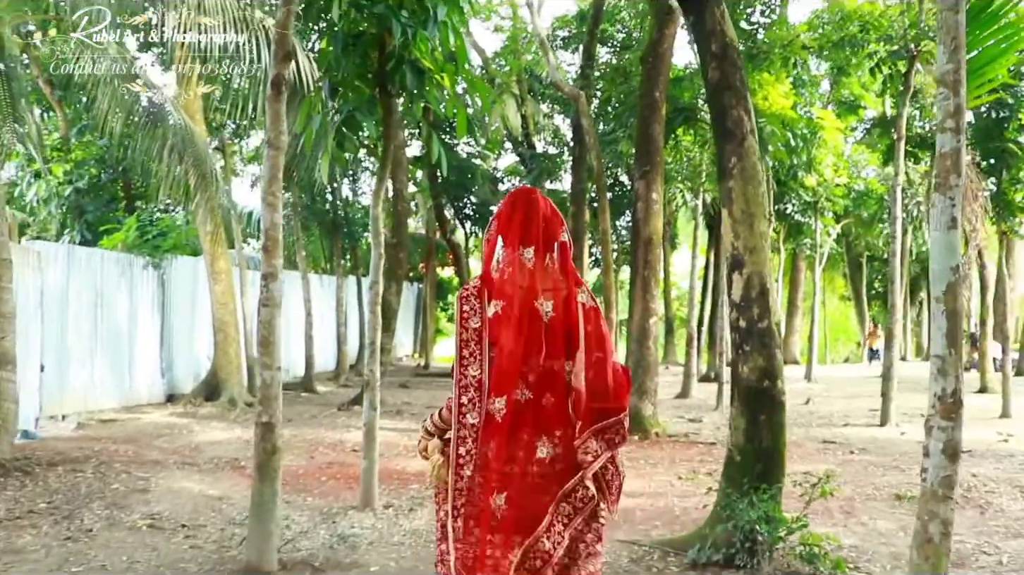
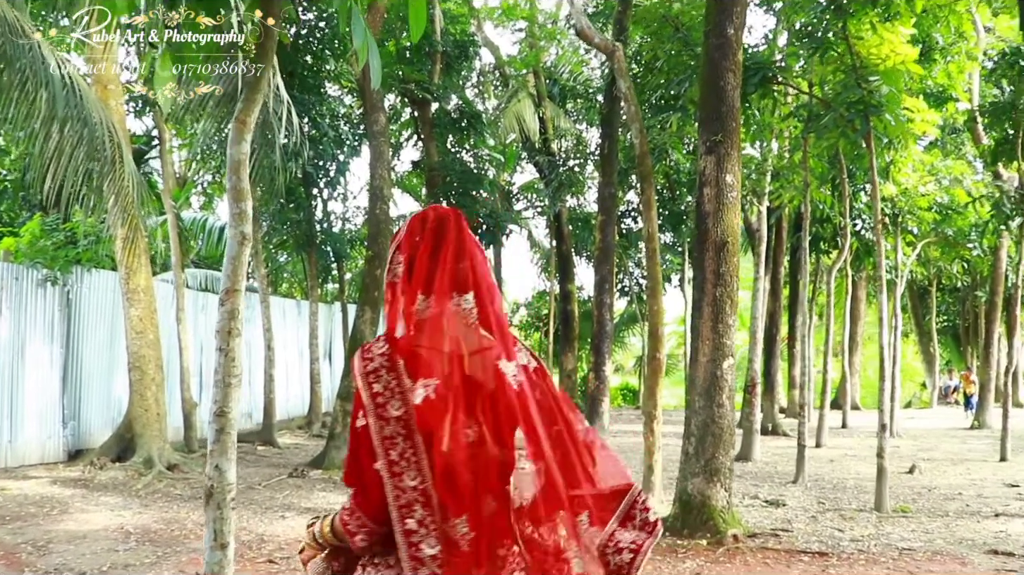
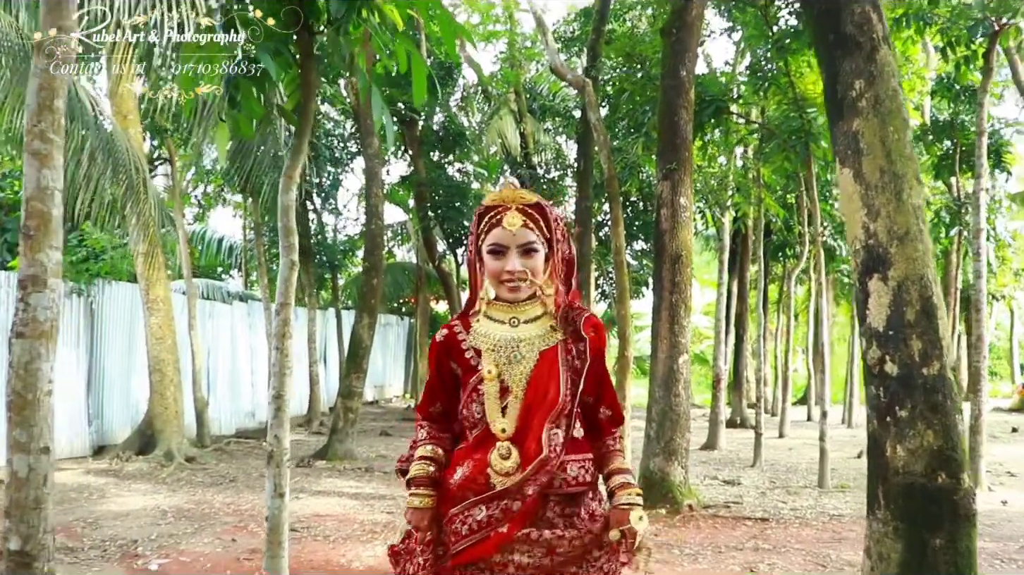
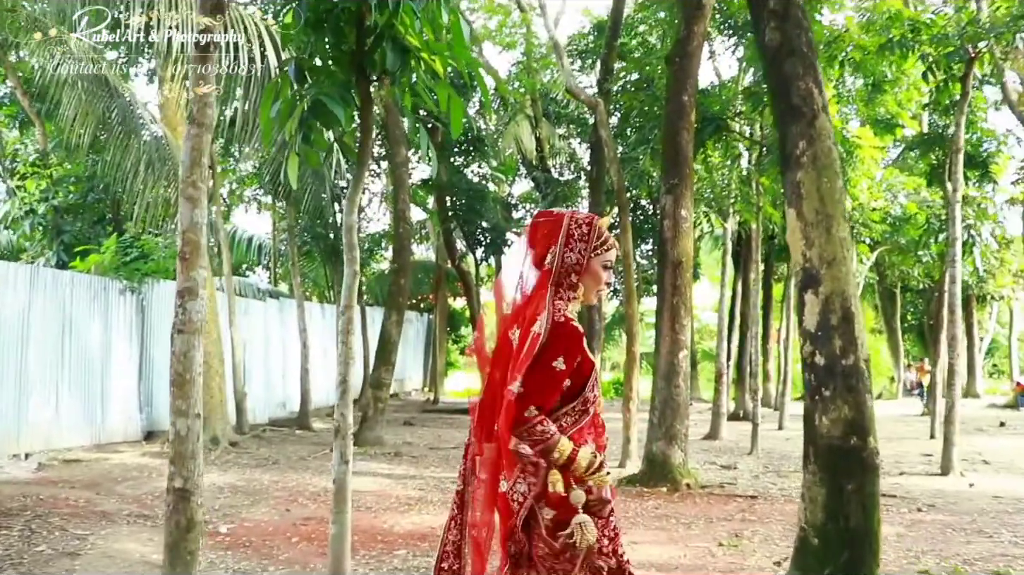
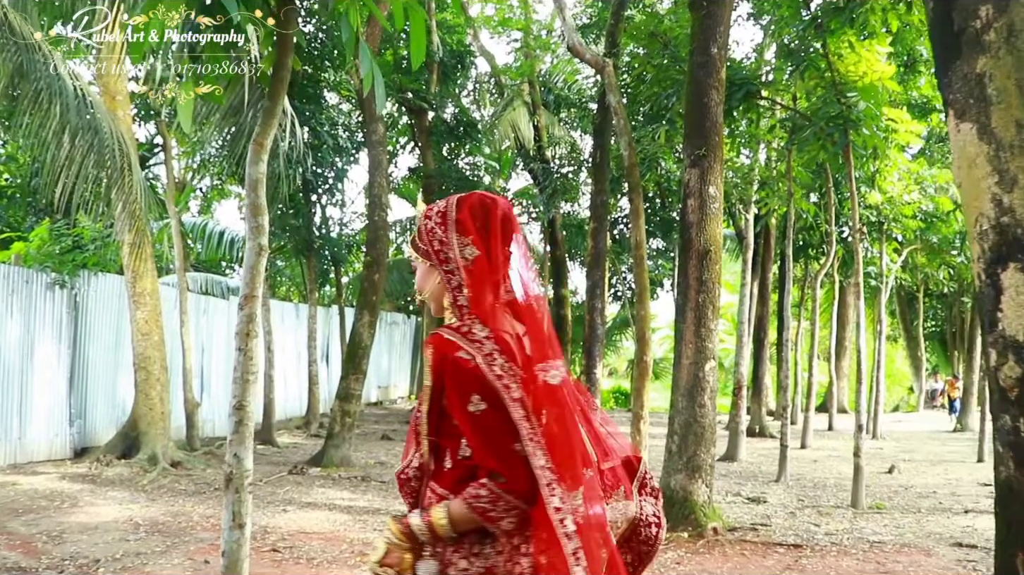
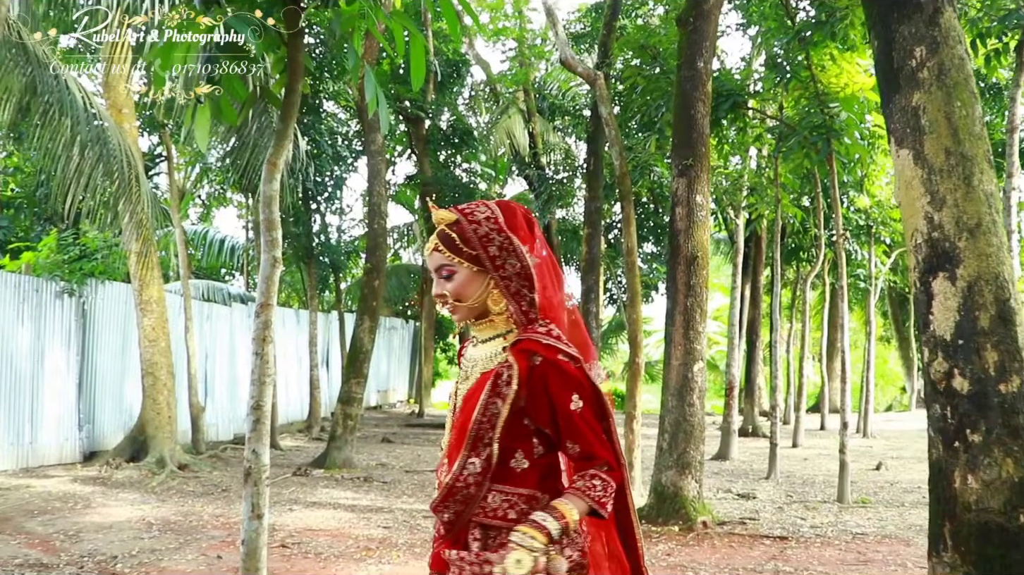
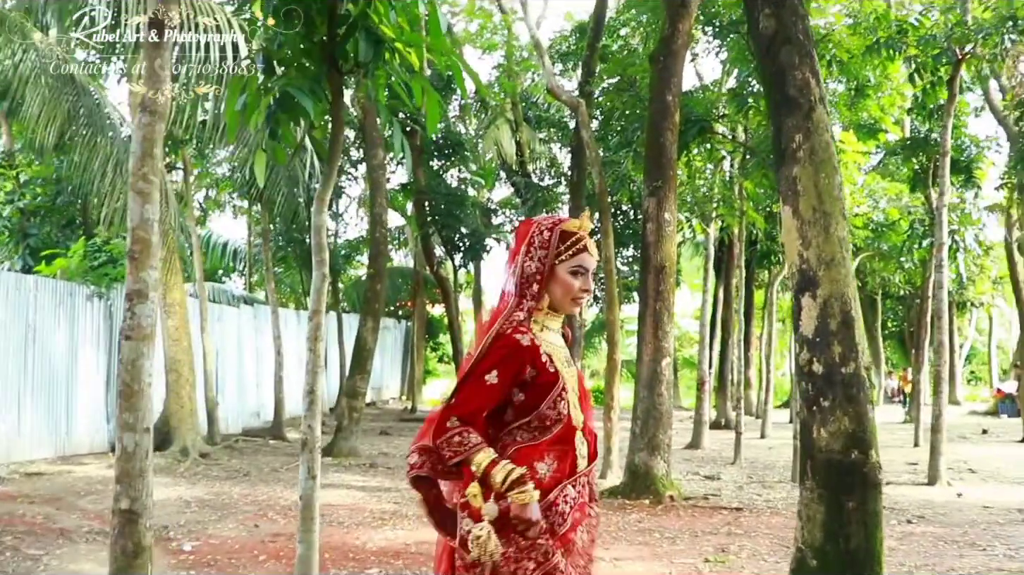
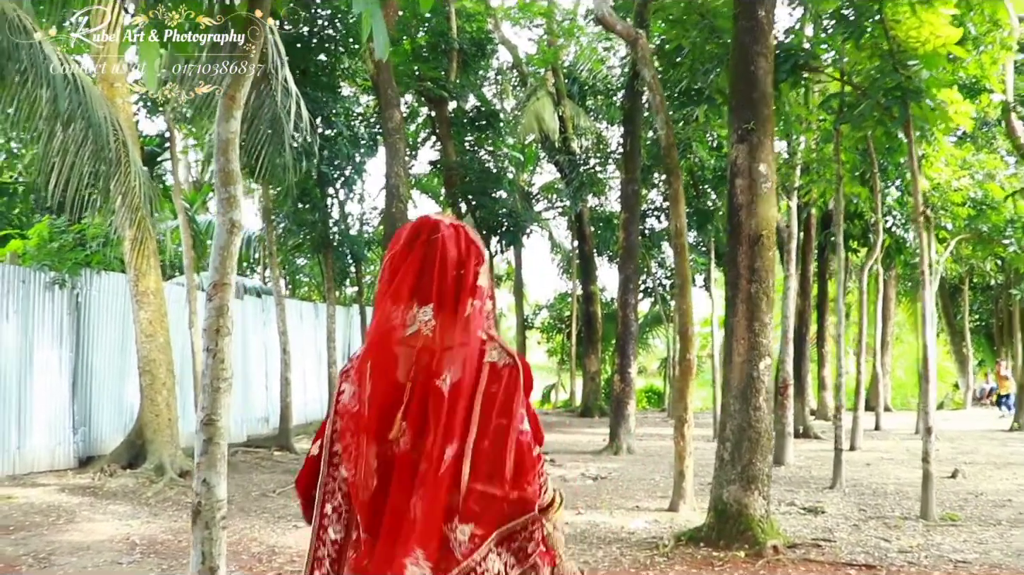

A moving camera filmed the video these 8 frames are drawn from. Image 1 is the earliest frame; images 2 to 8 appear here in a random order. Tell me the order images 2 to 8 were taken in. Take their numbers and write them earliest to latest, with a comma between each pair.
4, 7, 3, 6, 5, 2, 8
